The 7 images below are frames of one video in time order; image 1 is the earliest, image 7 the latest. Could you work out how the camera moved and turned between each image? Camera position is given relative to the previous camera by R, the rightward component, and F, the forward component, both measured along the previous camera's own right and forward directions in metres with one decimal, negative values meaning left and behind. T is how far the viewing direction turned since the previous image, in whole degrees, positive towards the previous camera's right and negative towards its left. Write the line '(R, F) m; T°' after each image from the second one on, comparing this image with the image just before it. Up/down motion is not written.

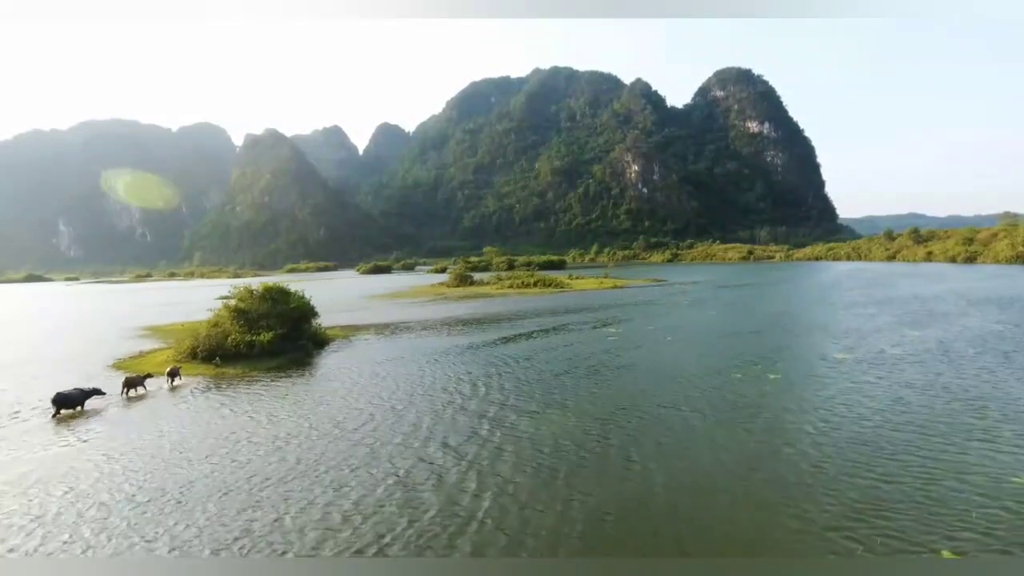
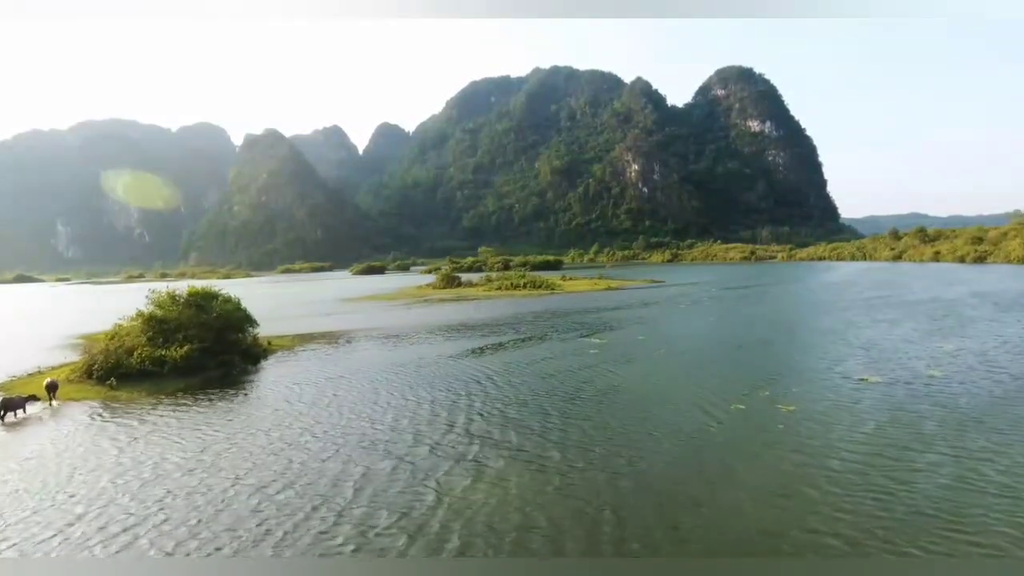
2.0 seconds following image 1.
(+0.9, +2.6) m; 0°
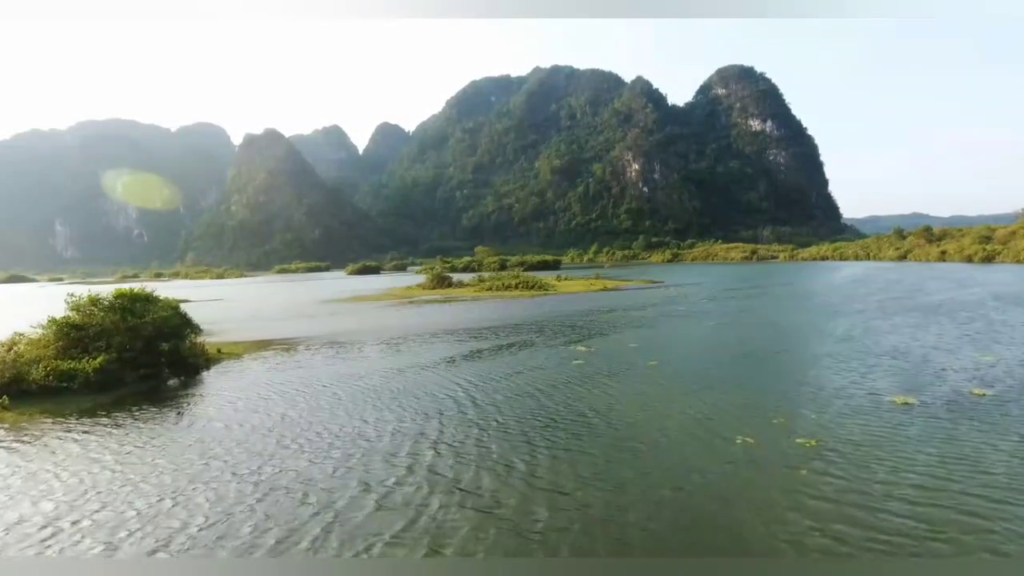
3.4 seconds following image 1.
(+0.6, +2.0) m; 0°
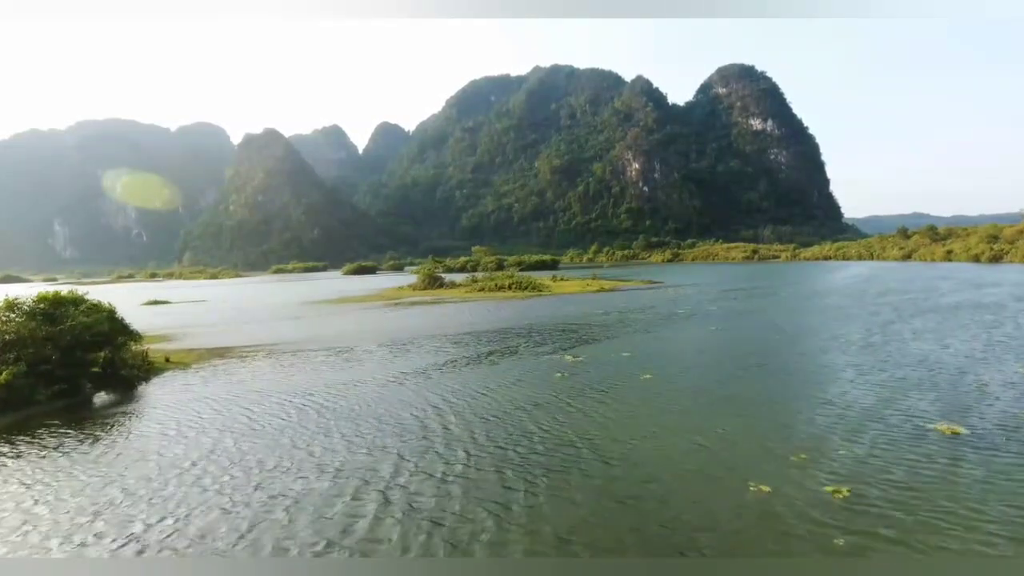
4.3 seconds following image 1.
(+0.5, +1.7) m; 0°
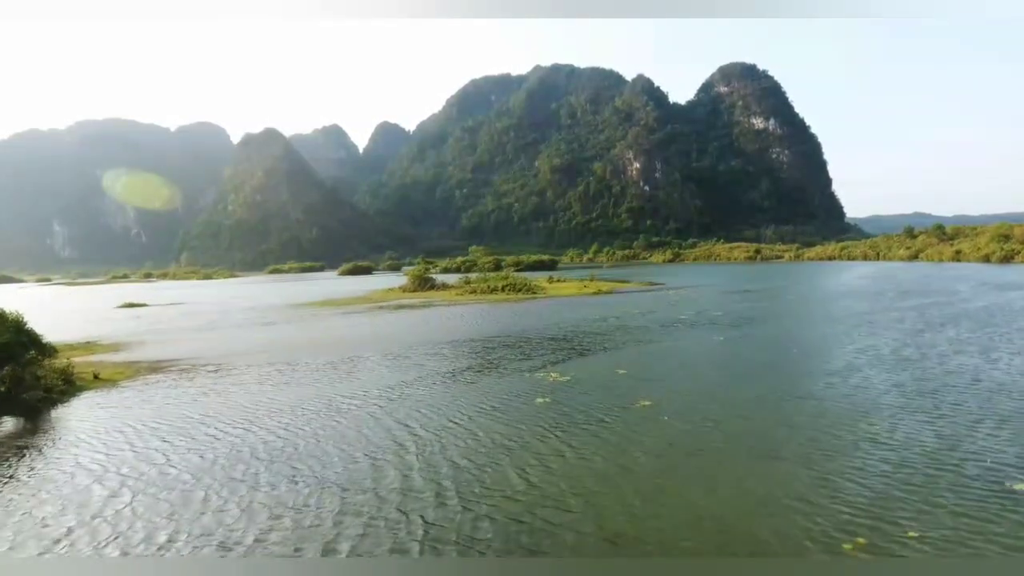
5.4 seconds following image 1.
(+0.5, +2.0) m; 0°
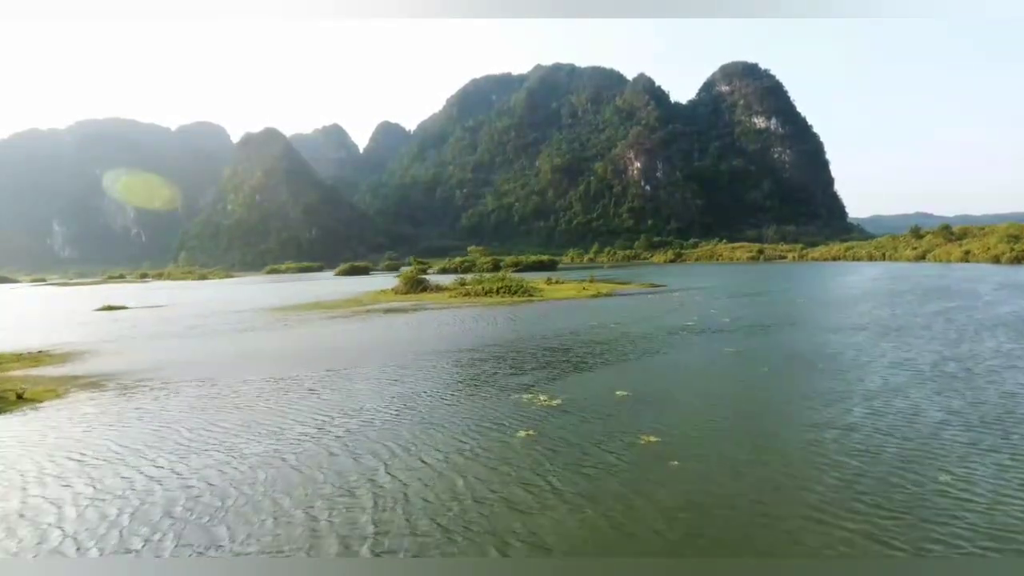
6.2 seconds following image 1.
(+0.3, +1.8) m; 0°
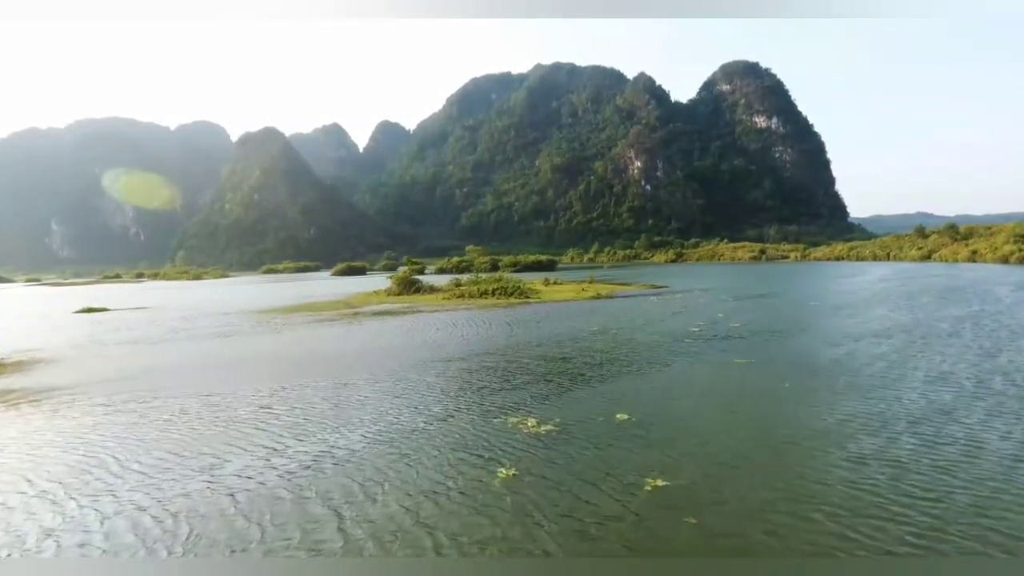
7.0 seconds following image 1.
(+0.2, +1.4) m; 0°
